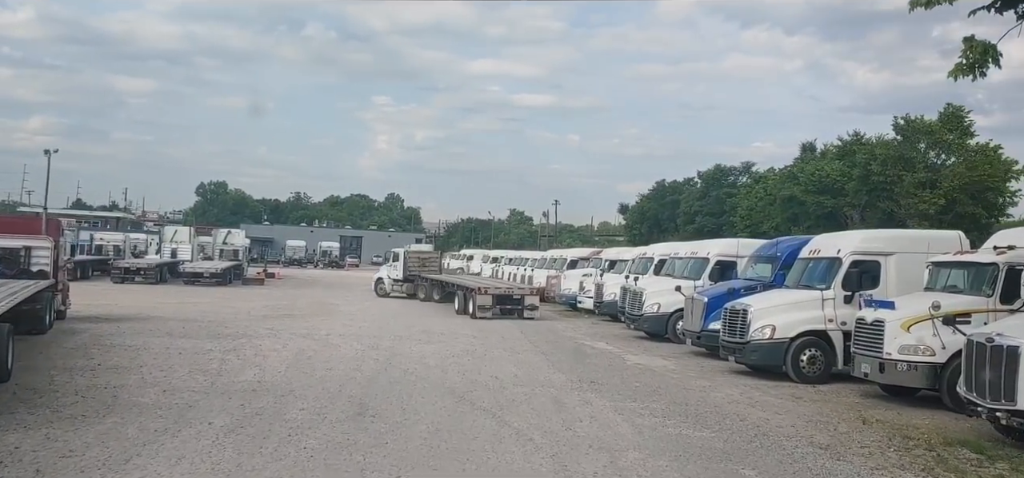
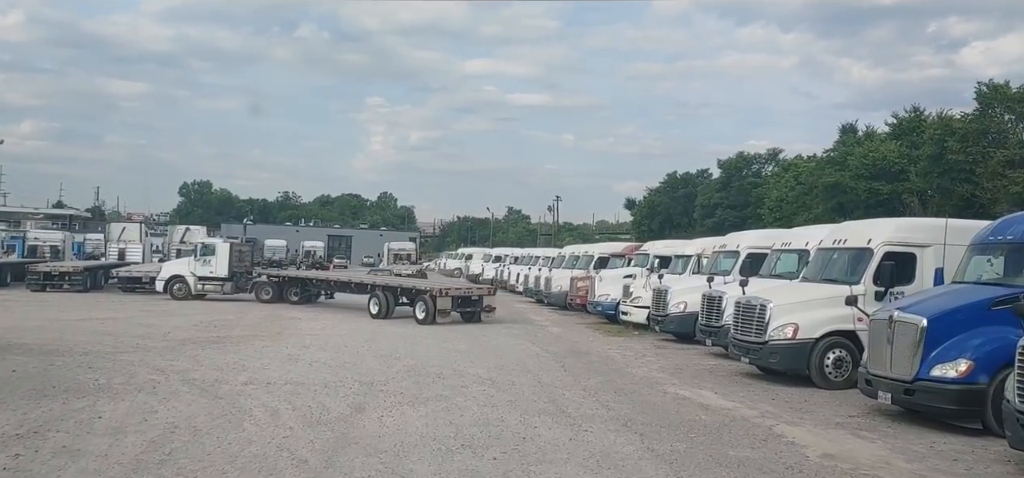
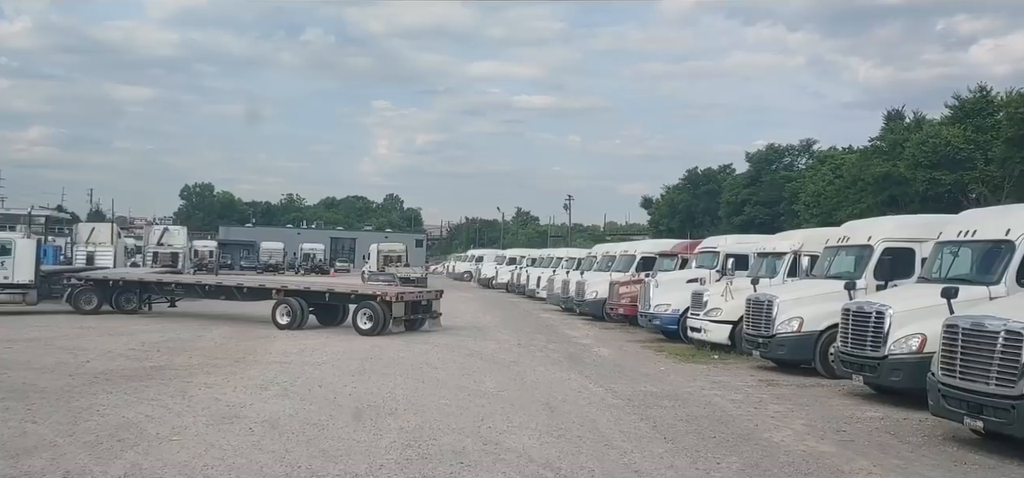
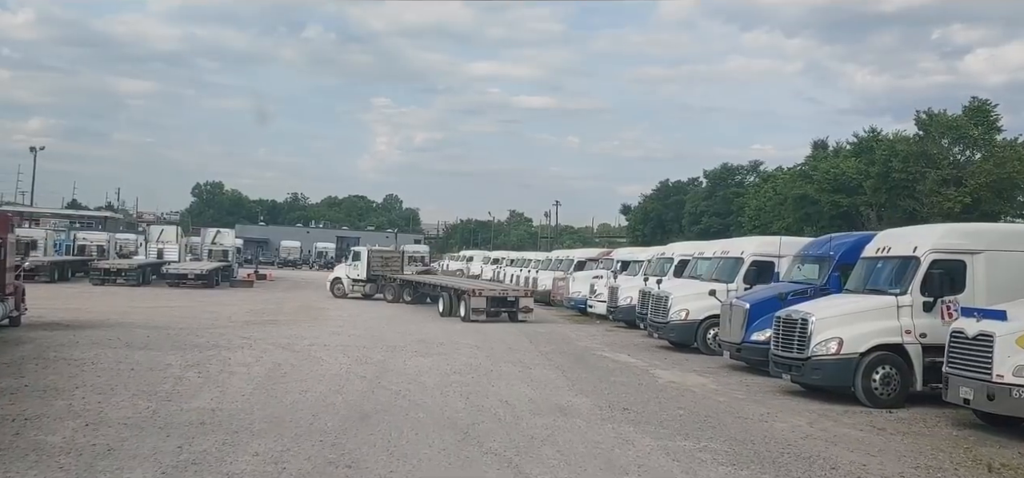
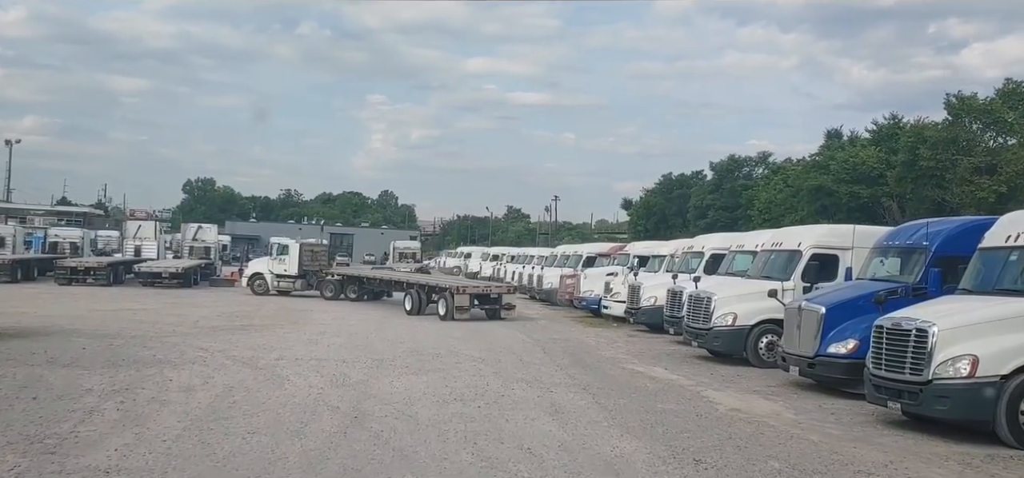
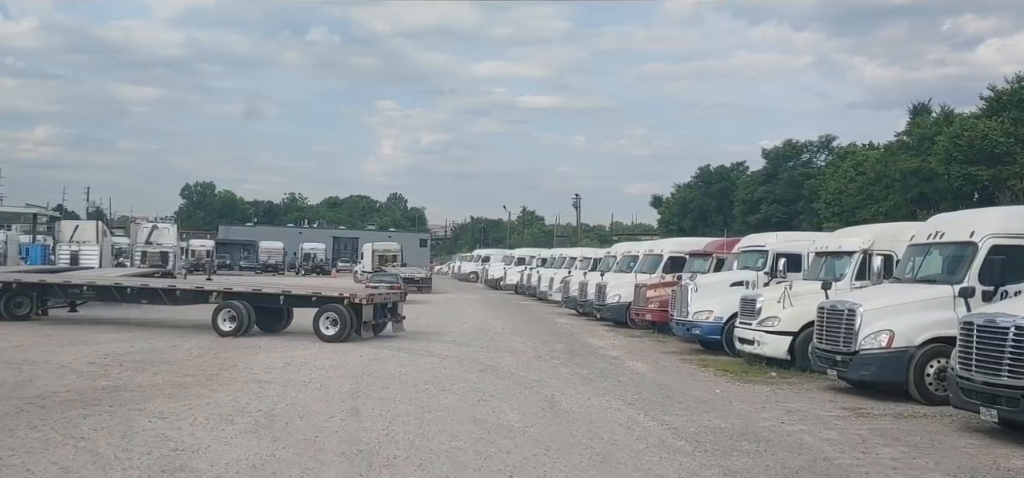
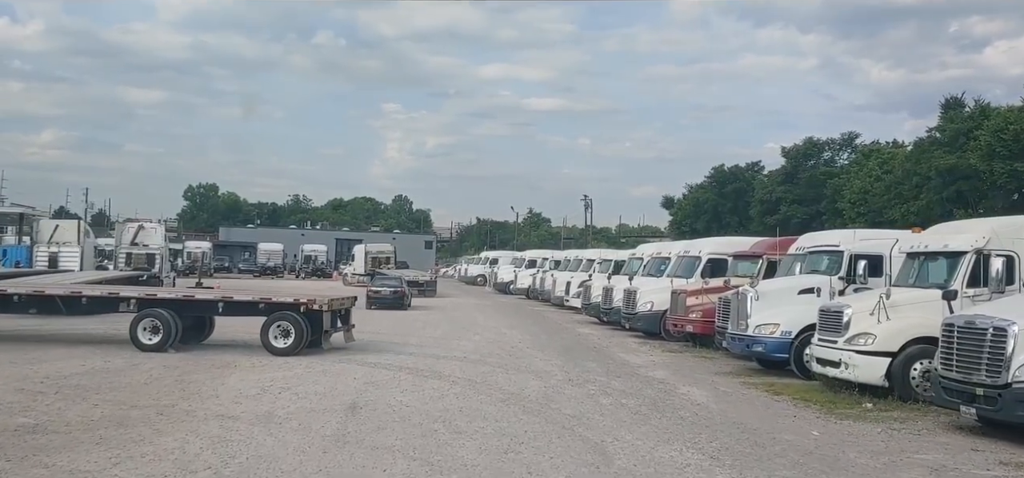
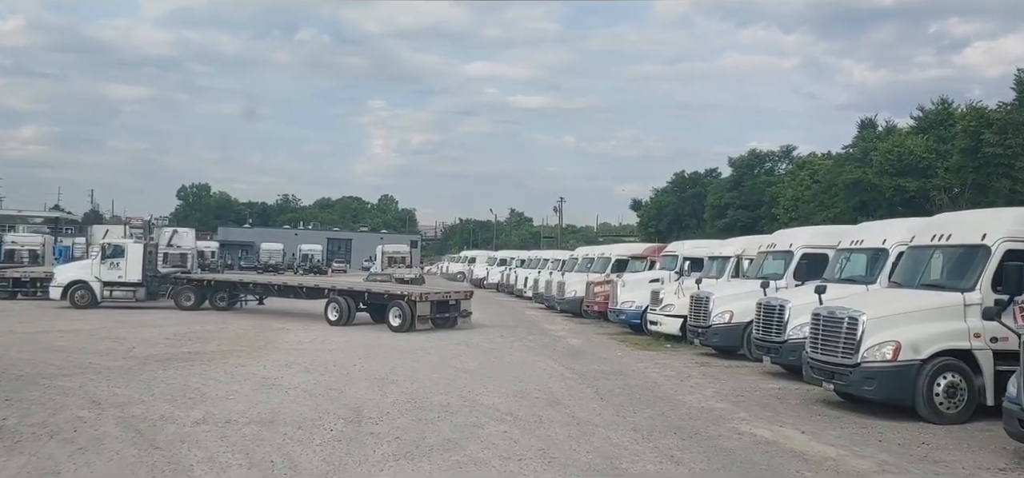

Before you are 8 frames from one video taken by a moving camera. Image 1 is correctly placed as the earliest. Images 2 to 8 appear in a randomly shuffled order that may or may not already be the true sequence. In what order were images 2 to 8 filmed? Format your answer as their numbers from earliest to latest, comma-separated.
4, 5, 2, 8, 3, 6, 7
